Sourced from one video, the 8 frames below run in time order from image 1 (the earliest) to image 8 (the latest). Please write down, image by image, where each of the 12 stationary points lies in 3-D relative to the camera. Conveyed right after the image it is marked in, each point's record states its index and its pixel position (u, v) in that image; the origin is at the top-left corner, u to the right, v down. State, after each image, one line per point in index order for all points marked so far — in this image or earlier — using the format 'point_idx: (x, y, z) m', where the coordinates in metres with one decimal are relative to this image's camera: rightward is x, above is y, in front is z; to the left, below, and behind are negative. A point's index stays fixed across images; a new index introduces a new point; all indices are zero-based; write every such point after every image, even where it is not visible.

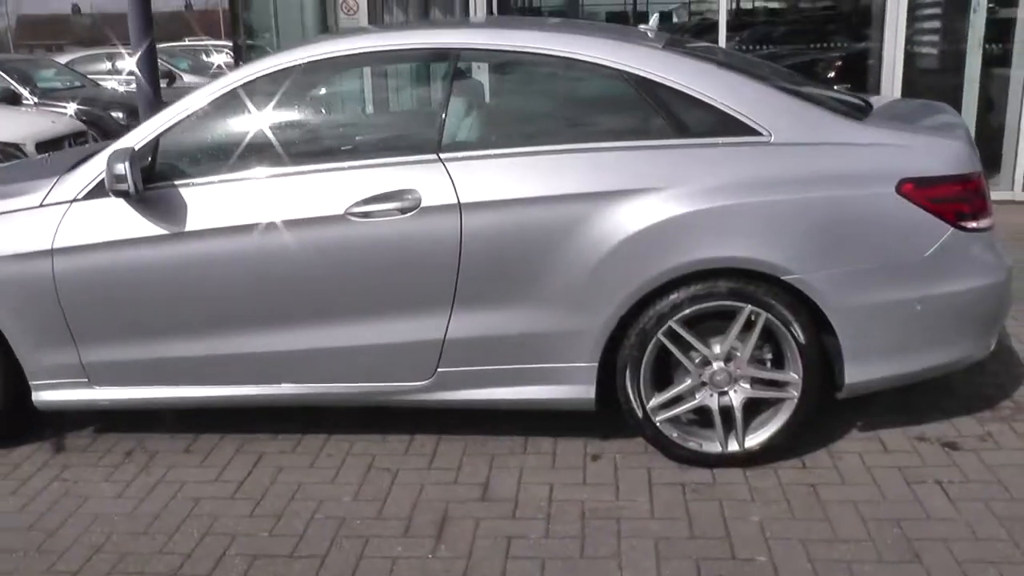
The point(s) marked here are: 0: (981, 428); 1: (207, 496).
0: (+2.0, -0.6, +3.9) m
1: (-1.2, -0.8, +3.7) m
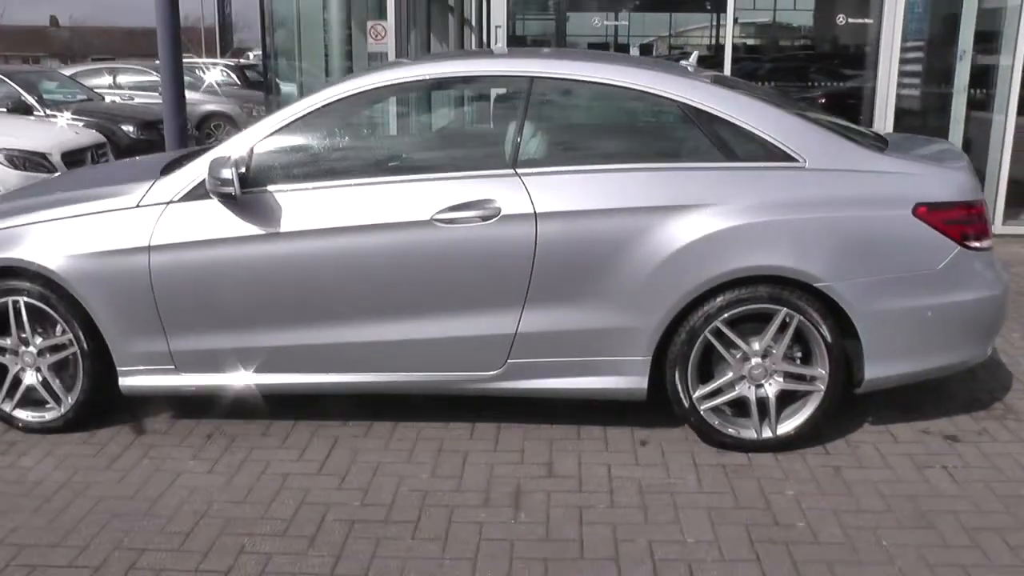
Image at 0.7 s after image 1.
0: (+2.3, -0.7, +4.4) m
1: (-0.9, -0.8, +4.1) m
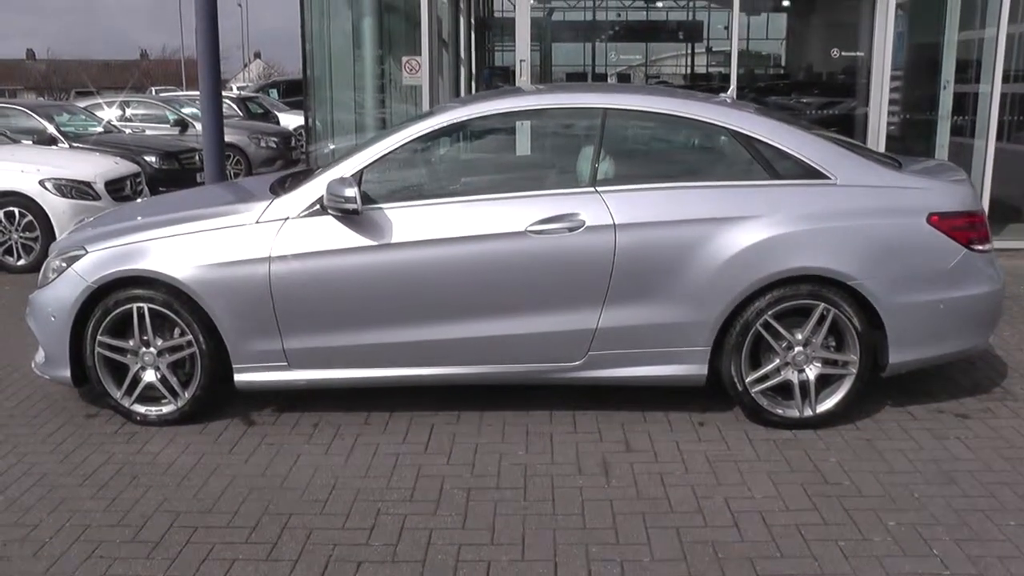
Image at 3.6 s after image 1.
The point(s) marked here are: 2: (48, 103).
0: (+2.6, -0.6, +5.2) m
1: (-0.5, -0.8, +4.7) m
2: (-6.4, +2.5, +12.7) m
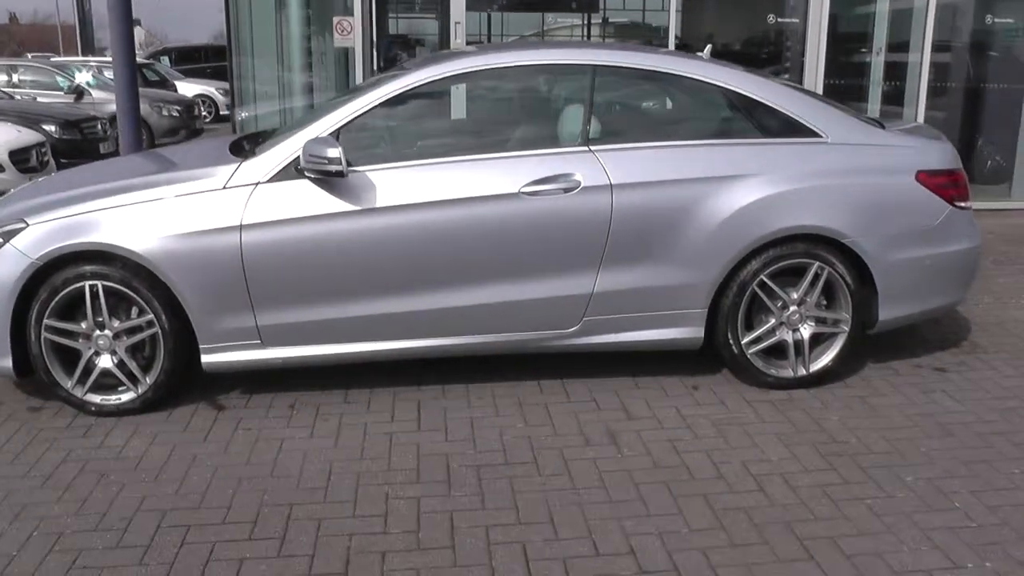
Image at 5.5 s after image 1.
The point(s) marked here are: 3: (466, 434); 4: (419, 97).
0: (+2.6, -0.4, +5.3) m
1: (-0.5, -0.7, +4.4) m
2: (-7.4, +2.7, +11.5) m
3: (-0.2, -0.7, +4.3) m
4: (-0.4, +1.0, +4.6) m
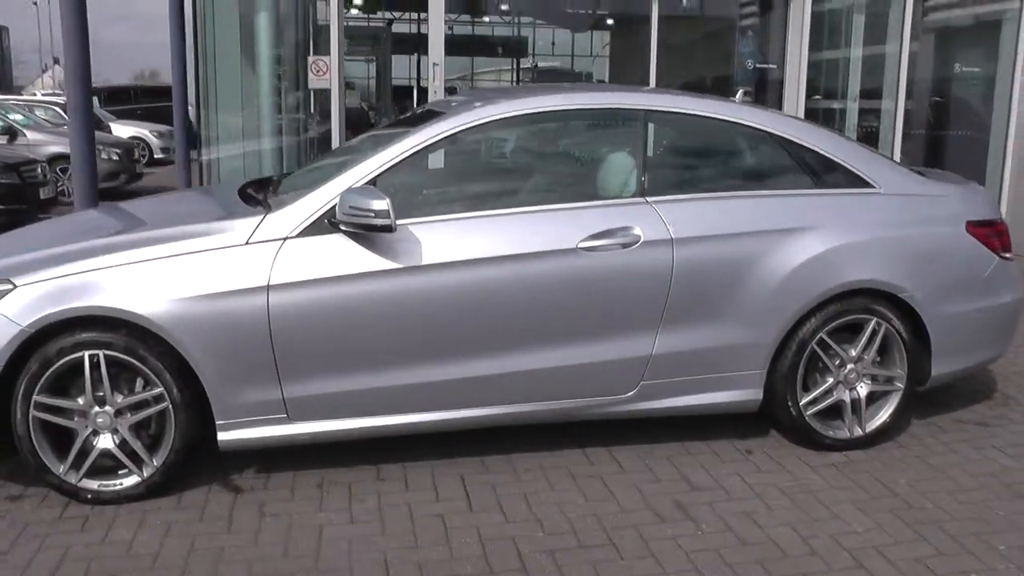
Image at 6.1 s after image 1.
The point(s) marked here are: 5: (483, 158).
0: (+2.7, -0.7, +5.2) m
1: (-0.3, -1.0, +4.0) m
2: (-7.8, +2.1, +10.5) m
3: (+0.1, -1.0, +3.9) m
4: (-0.2, +0.7, +4.3) m
5: (-0.1, +0.6, +4.3) m
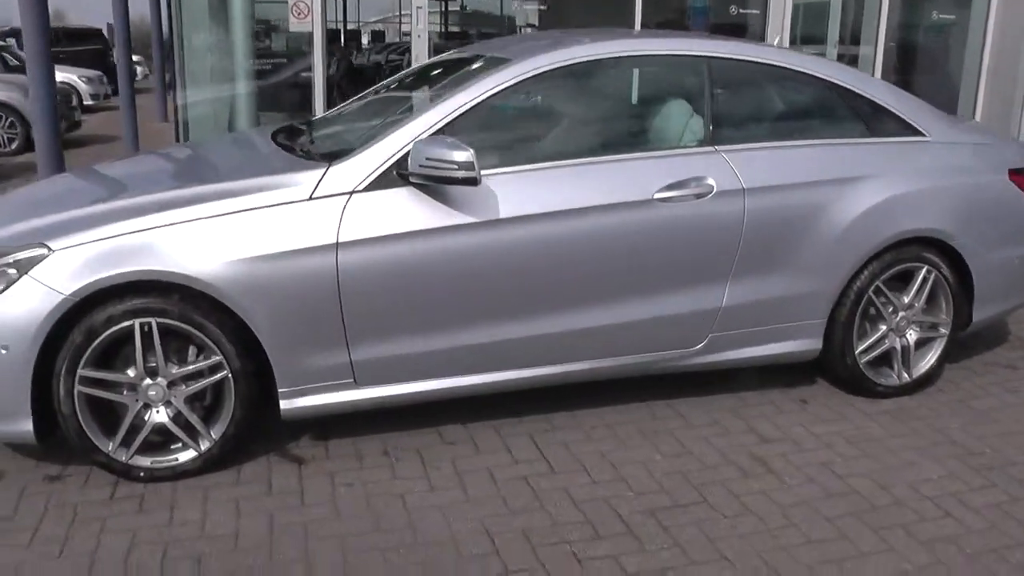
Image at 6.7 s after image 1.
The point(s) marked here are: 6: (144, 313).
0: (+2.9, -0.4, +5.4) m
1: (+0.1, -0.8, +3.9) m
2: (-8.1, +2.5, +9.5) m
3: (+0.4, -0.8, +3.9) m
4: (+0.1, +0.9, +4.1) m
5: (+0.2, +0.8, +4.1) m
6: (-1.5, -0.1, +3.7) m
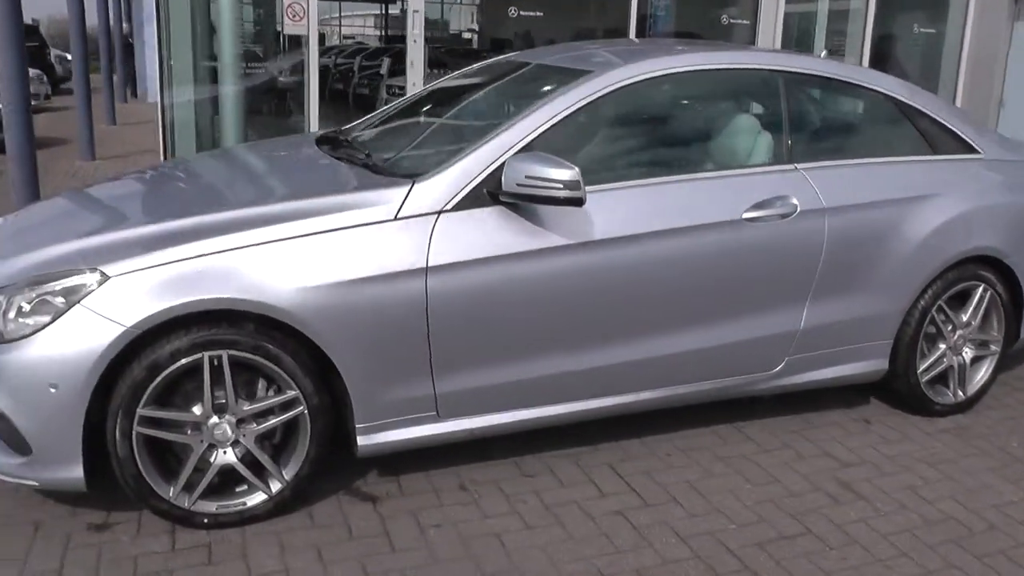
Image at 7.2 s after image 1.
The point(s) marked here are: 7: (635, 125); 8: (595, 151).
0: (+3.1, -0.5, +5.4) m
1: (+0.4, -0.9, +3.7) m
2: (-8.3, +2.3, +8.5) m
3: (+0.8, -0.9, +3.7) m
4: (+0.4, +0.8, +3.9) m
5: (+0.5, +0.7, +4.0) m
6: (-1.1, -0.2, +3.4) m
7: (+0.5, +0.7, +4.0) m
8: (+0.3, +0.6, +3.9) m
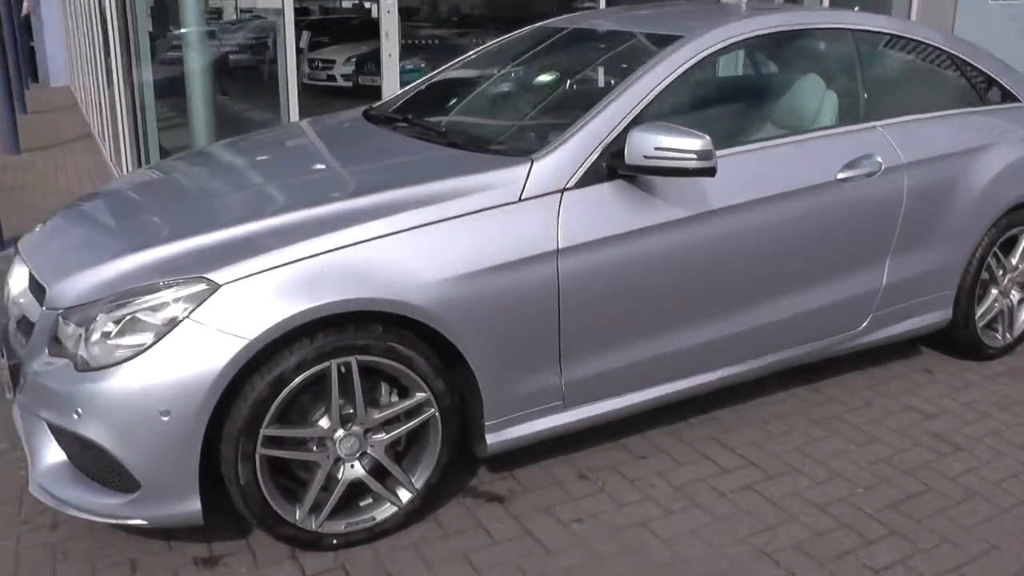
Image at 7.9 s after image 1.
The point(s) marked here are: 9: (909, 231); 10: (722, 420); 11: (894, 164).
0: (+3.3, -0.1, +5.7) m
1: (+0.9, -0.8, +3.6) m
2: (-8.6, +1.9, +7.1) m
3: (+1.3, -0.7, +3.7) m
4: (+0.8, +0.9, +3.8) m
5: (+0.9, +0.8, +3.8) m
6: (-0.6, -0.2, +3.1) m
7: (+0.9, +0.8, +3.8) m
8: (+0.7, +0.7, +3.7) m
9: (+1.8, +0.3, +4.2) m
10: (+0.9, -0.6, +4.1) m
11: (+1.7, +0.5, +4.0) m
